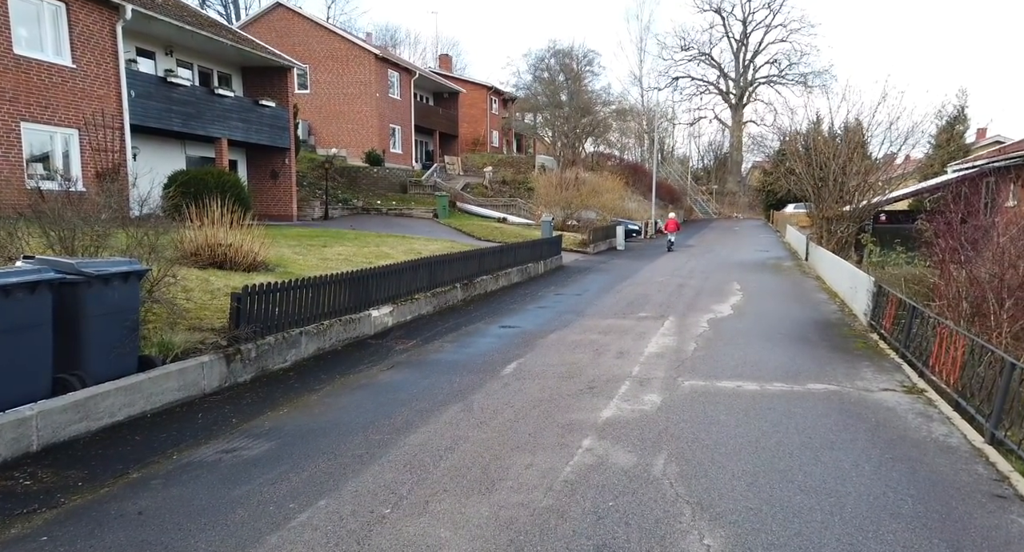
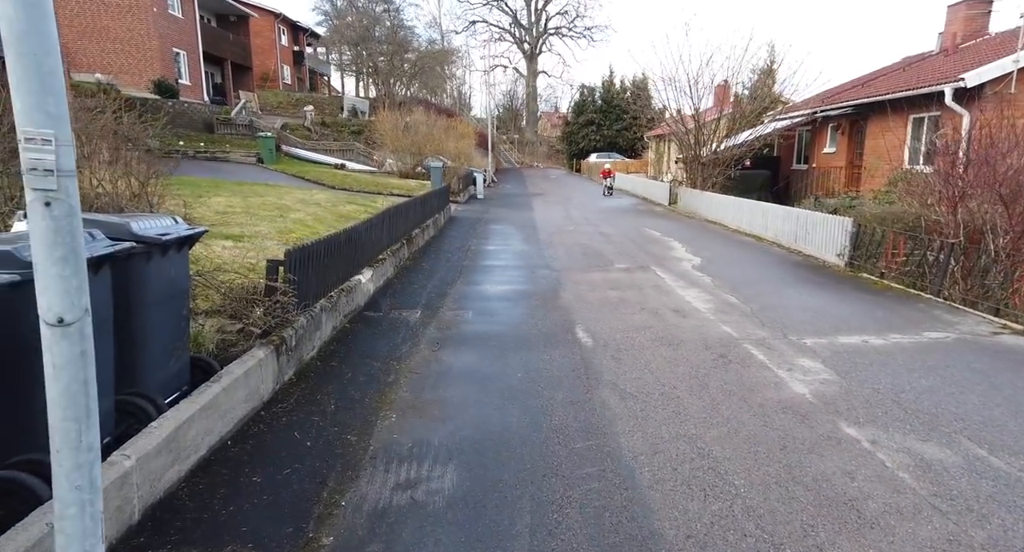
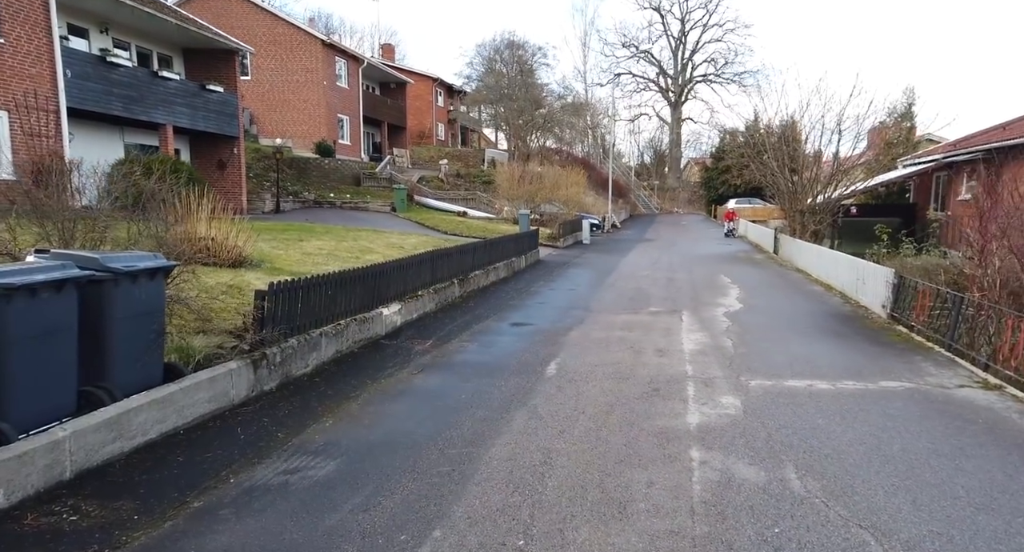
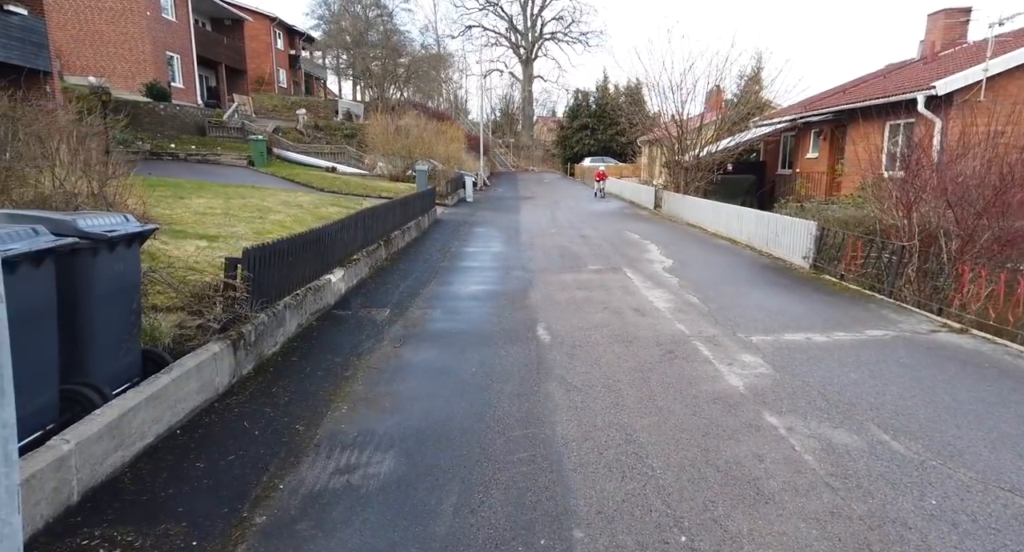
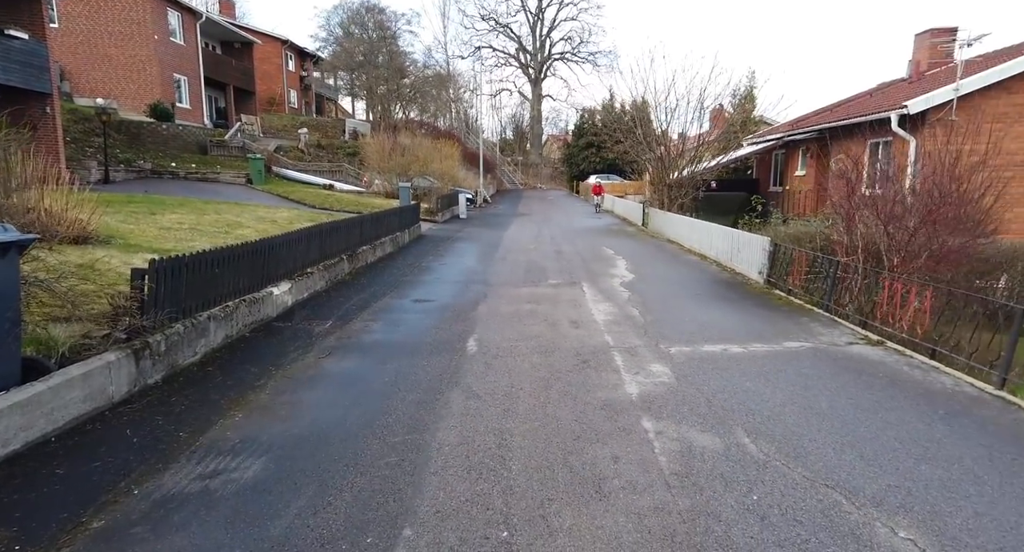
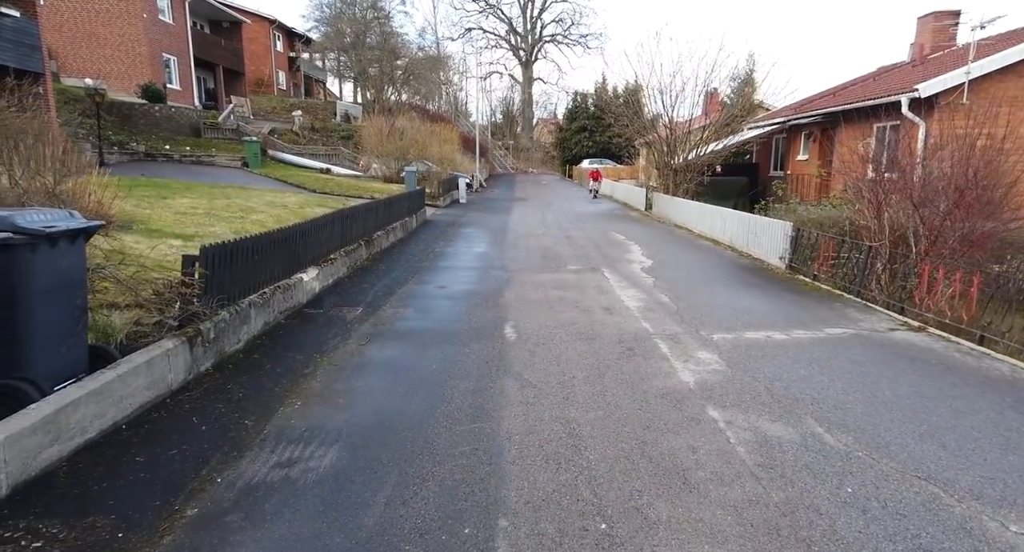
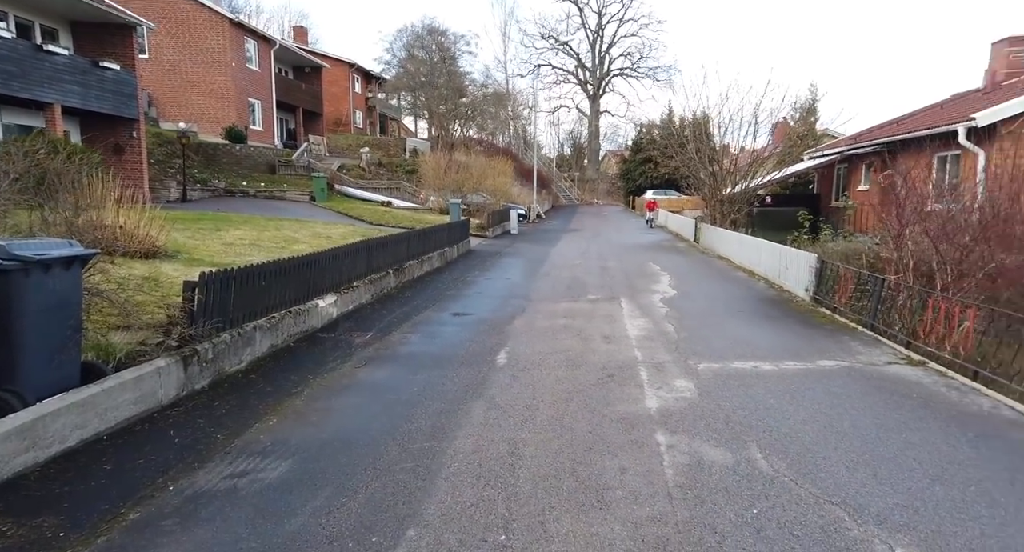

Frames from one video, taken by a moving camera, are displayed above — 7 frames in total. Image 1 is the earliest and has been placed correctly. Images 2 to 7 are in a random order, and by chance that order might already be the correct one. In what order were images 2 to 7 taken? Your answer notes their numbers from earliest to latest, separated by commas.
3, 7, 5, 6, 4, 2
